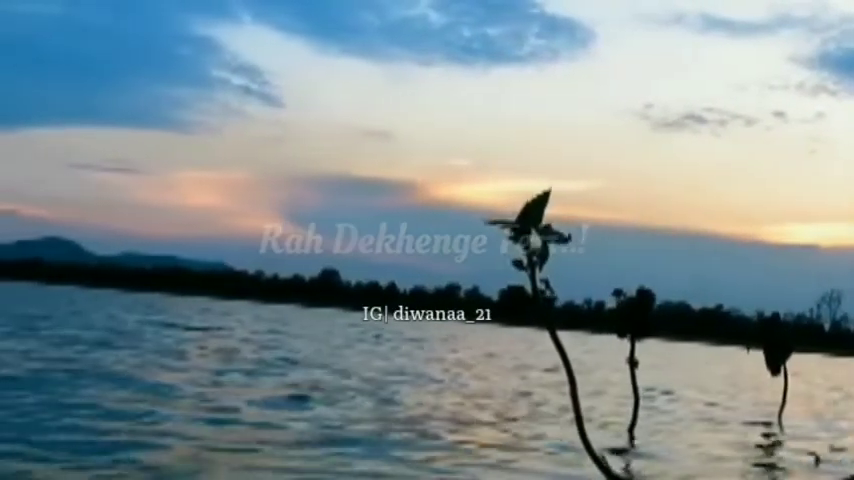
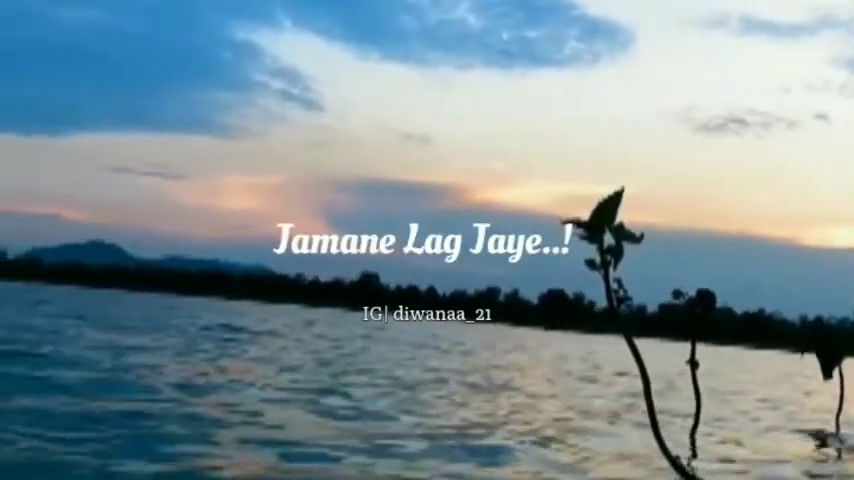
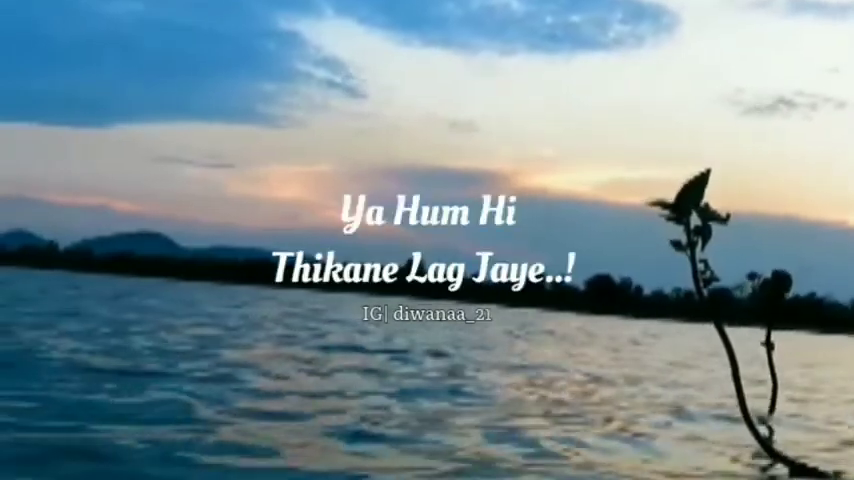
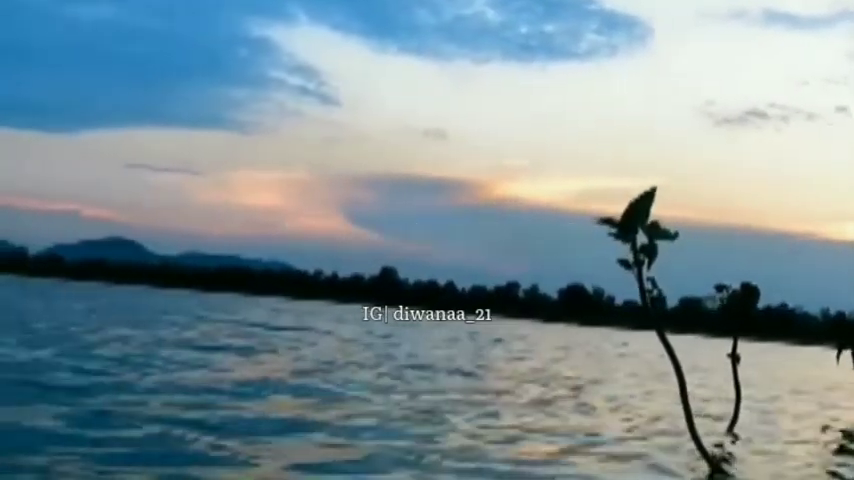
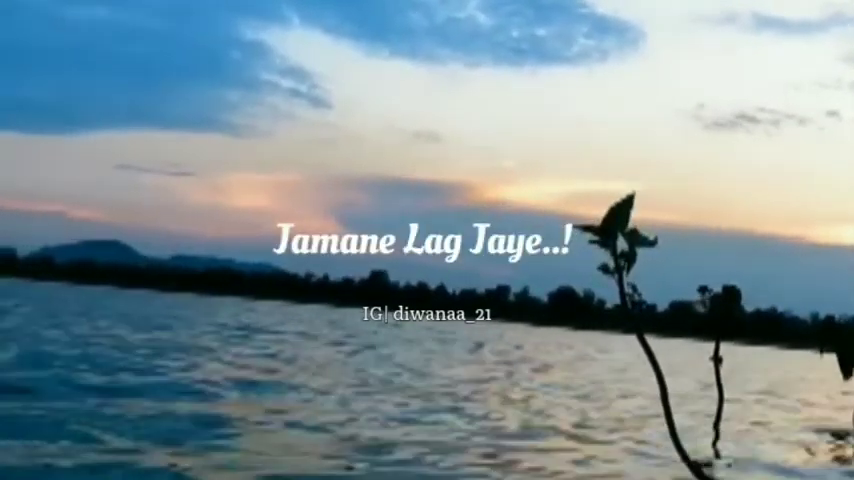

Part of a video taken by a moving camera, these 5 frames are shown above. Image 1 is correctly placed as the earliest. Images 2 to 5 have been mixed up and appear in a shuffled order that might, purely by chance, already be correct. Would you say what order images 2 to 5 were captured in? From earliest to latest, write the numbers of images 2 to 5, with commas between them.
2, 5, 4, 3
